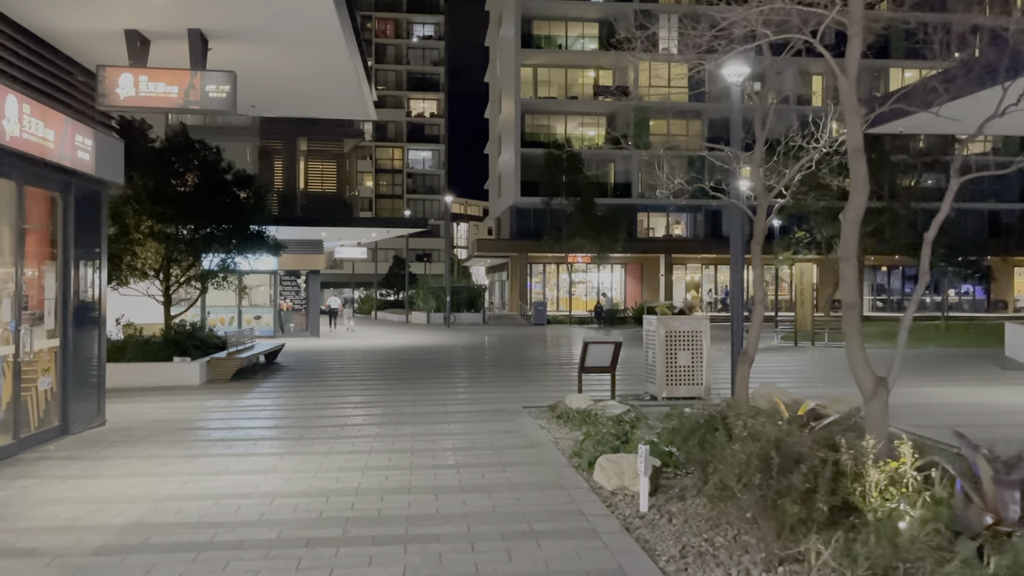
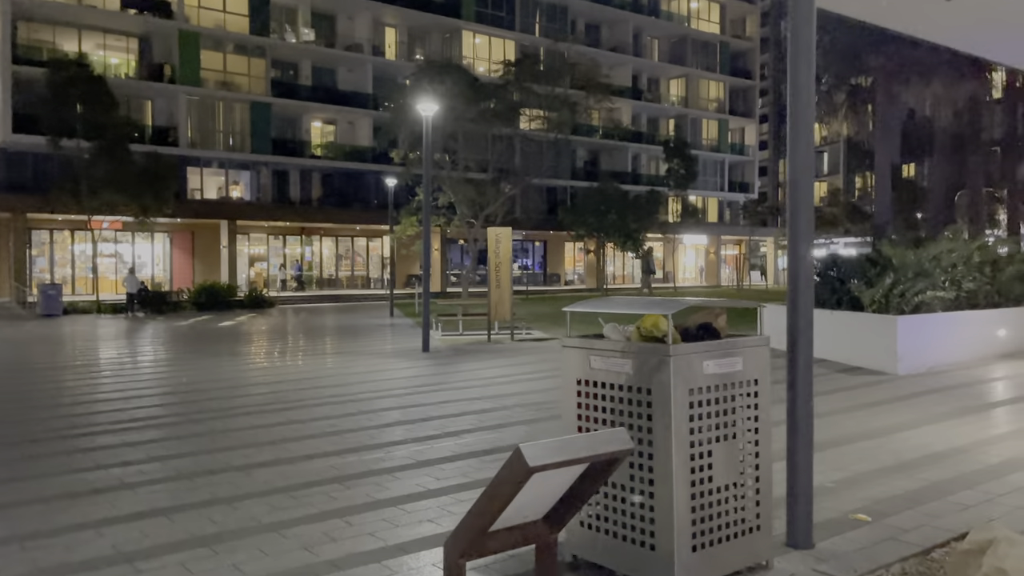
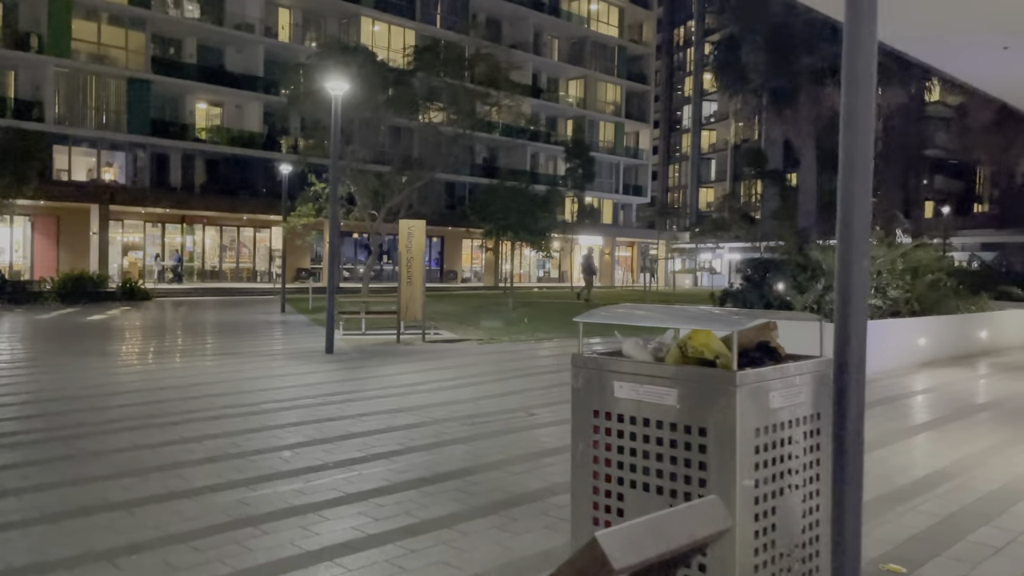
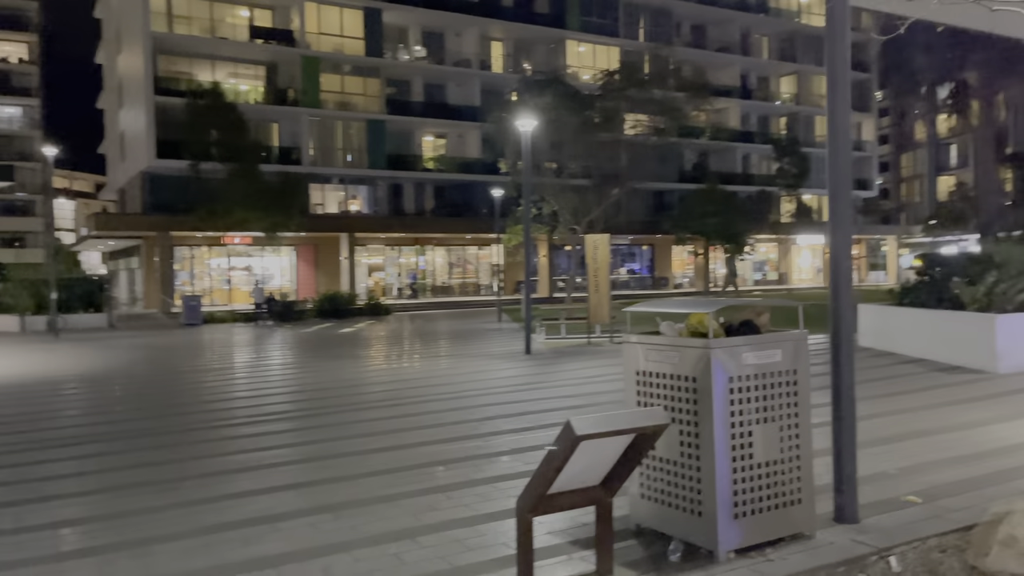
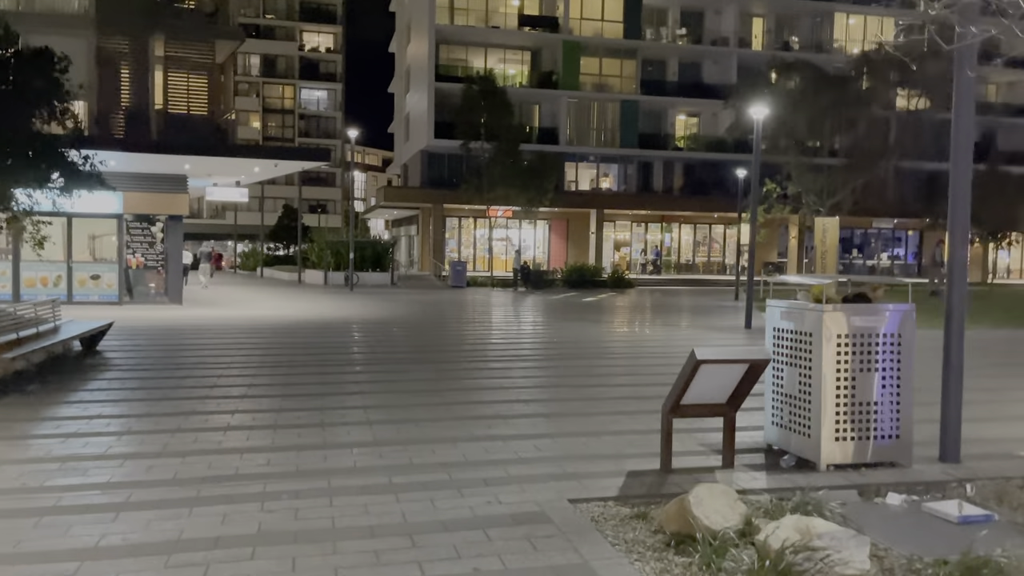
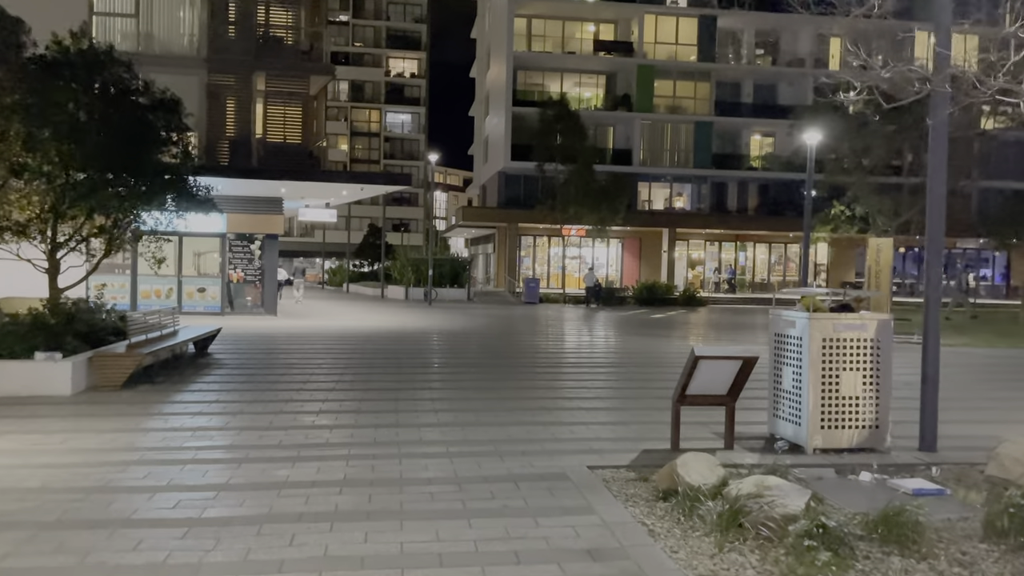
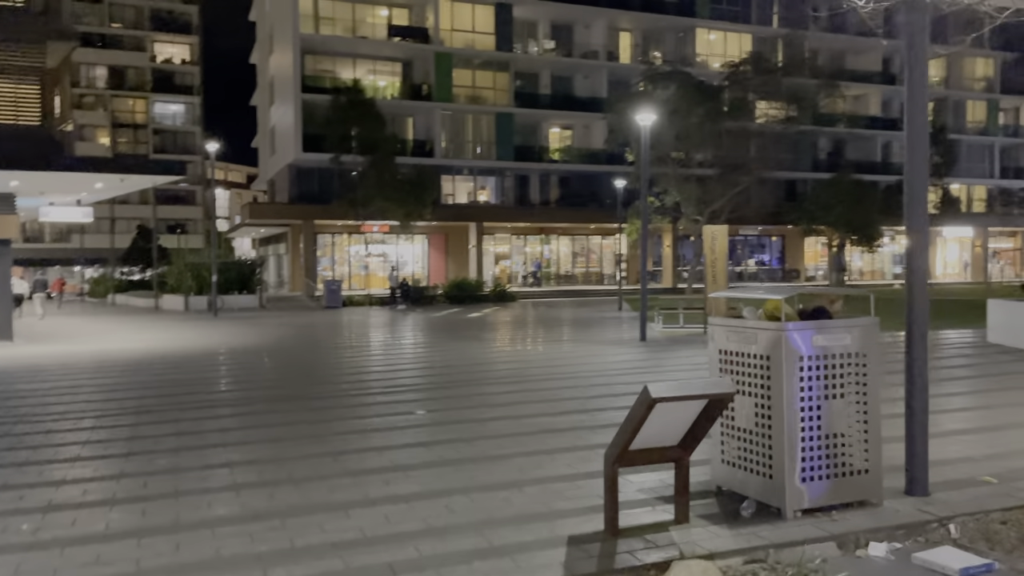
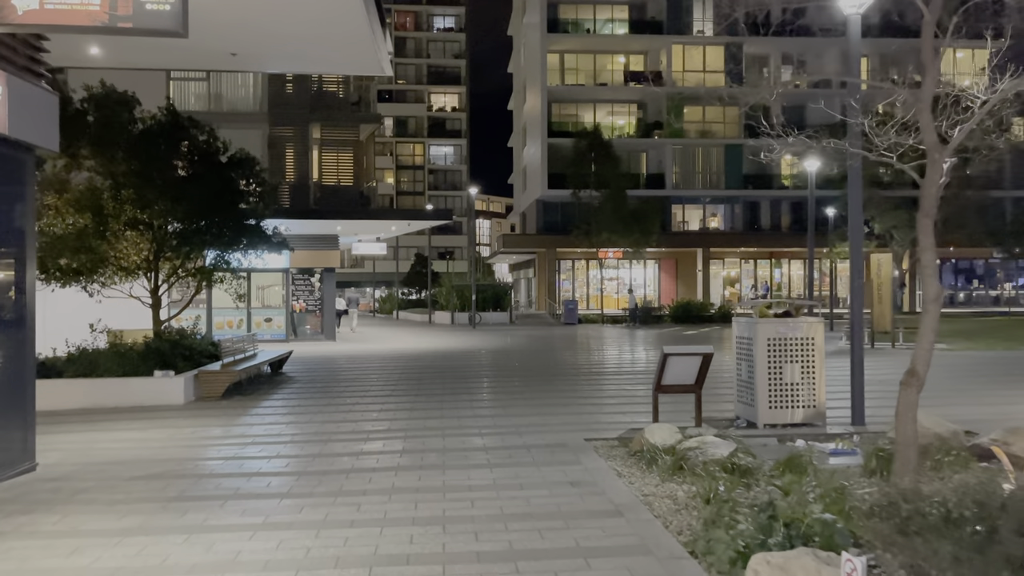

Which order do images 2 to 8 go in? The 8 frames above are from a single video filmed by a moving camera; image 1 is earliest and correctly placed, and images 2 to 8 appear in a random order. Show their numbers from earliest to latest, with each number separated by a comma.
8, 6, 5, 7, 4, 2, 3
